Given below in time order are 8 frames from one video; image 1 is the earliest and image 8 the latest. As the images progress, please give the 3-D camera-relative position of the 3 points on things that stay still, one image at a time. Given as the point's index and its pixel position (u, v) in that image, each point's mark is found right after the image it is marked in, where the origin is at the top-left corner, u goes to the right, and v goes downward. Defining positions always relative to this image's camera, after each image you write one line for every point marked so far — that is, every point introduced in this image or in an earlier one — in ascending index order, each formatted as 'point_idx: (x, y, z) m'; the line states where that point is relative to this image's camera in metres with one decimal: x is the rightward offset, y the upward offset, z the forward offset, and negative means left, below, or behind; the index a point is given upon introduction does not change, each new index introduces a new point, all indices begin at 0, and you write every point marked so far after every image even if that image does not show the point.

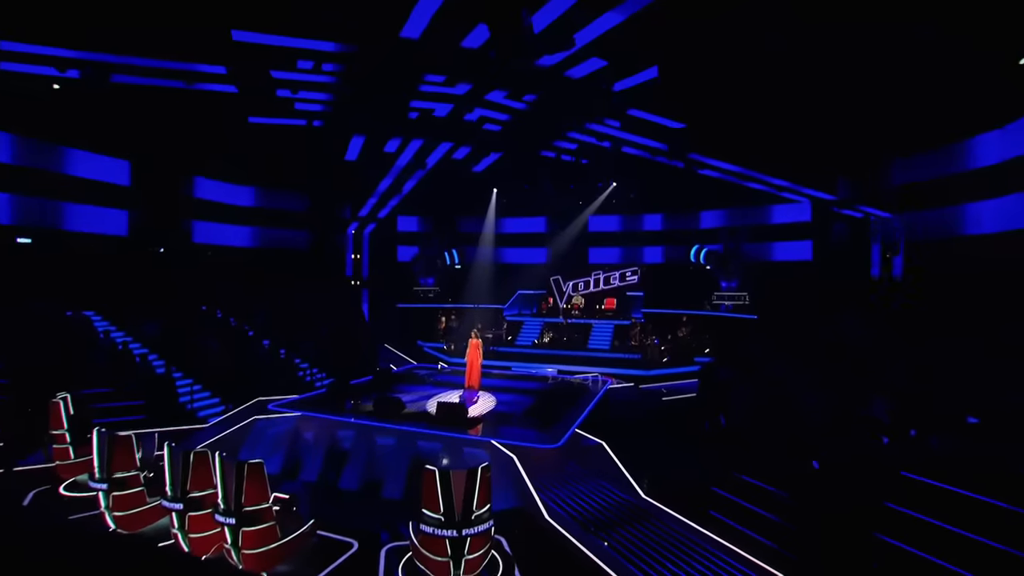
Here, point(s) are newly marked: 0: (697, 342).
0: (+4.7, -1.3, +17.7) m
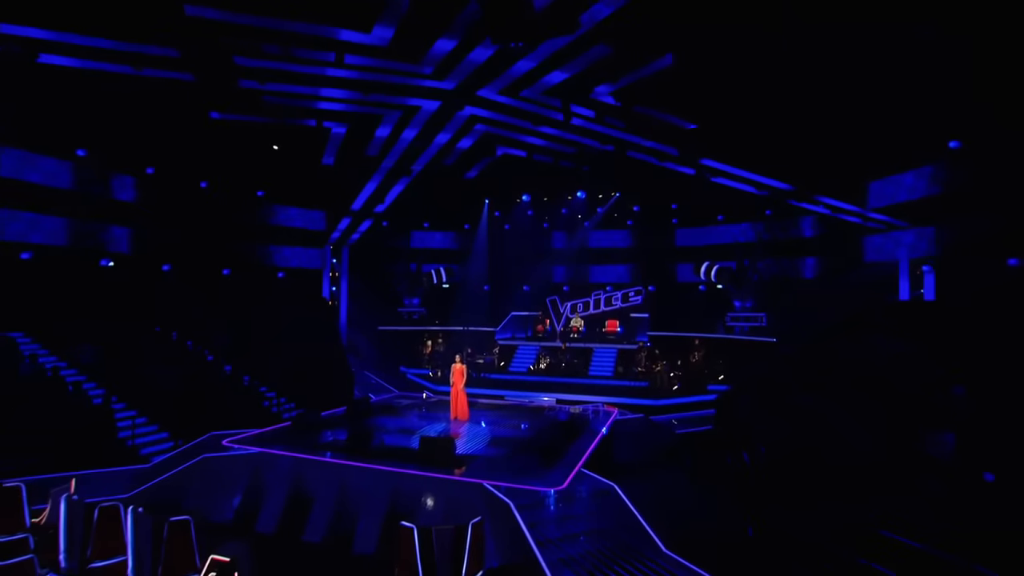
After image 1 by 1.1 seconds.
0: (+4.6, -1.8, +16.0) m
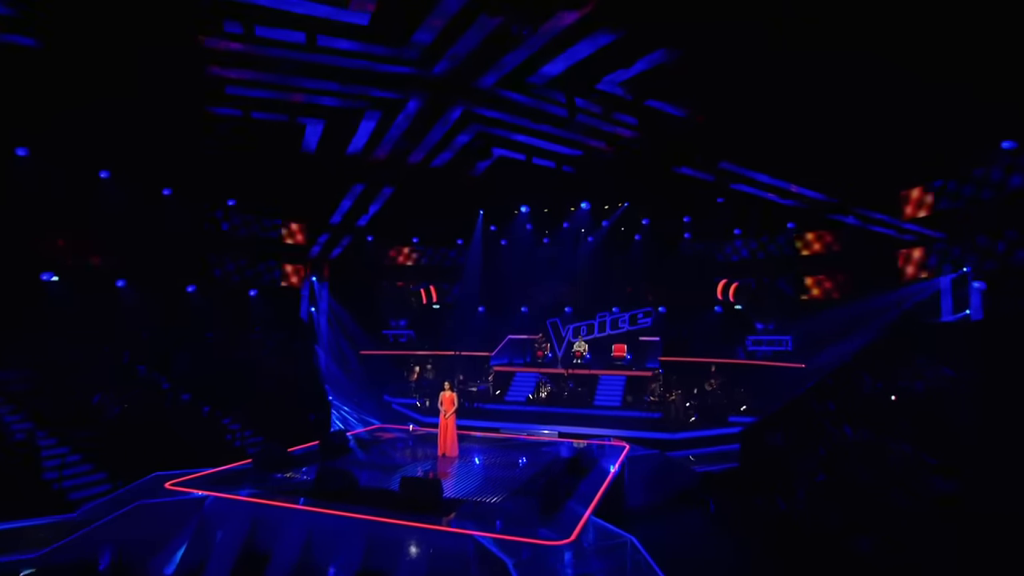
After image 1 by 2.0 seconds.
0: (+4.5, -2.2, +14.4) m
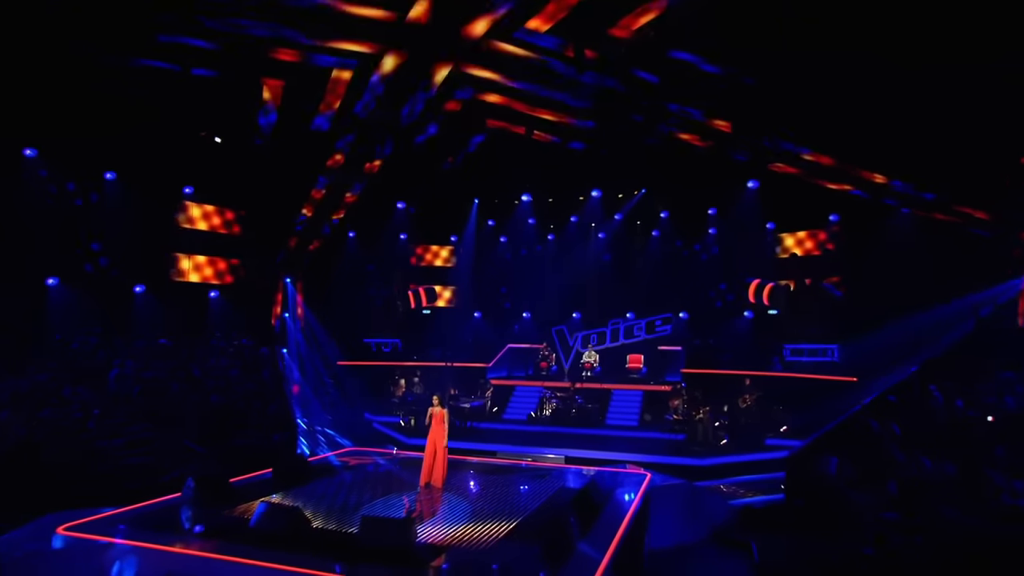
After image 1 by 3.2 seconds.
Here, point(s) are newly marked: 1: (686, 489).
0: (+4.5, -2.2, +12.2) m
1: (+2.4, -2.8, +10.0) m
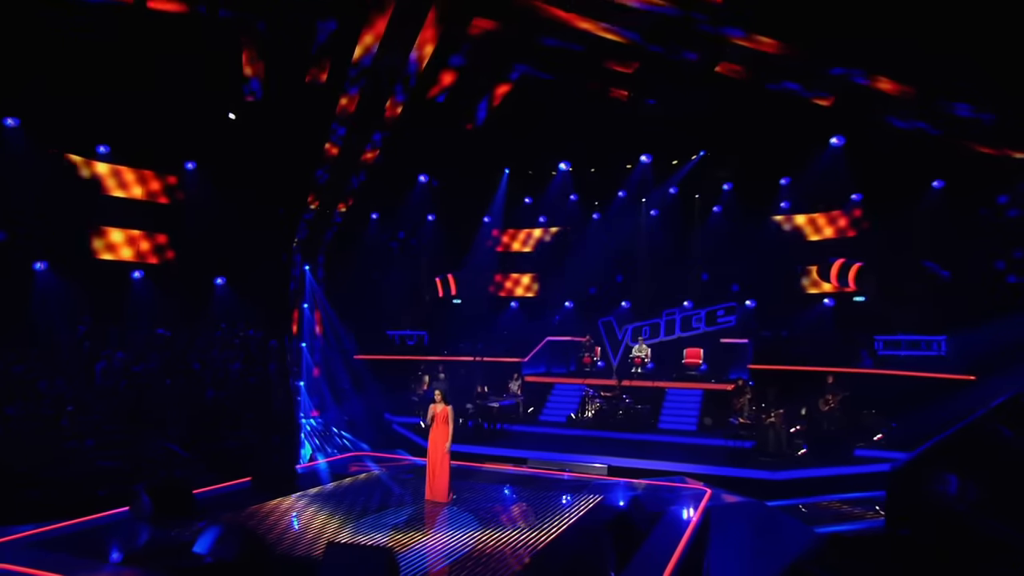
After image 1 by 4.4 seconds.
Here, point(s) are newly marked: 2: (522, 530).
0: (+5.0, -1.9, +10.1) m
1: (+2.8, -2.5, +8.0) m
2: (+0.1, -2.5, +7.2) m
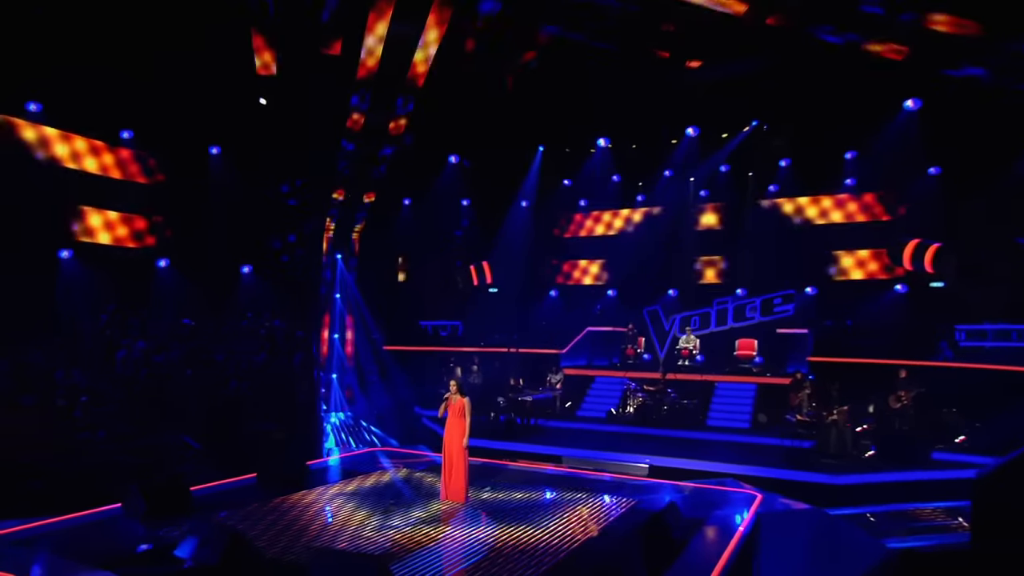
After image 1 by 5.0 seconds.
0: (+5.4, -1.7, +9.0) m
1: (+3.0, -2.3, +7.1) m
2: (+0.3, -2.3, +6.4) m
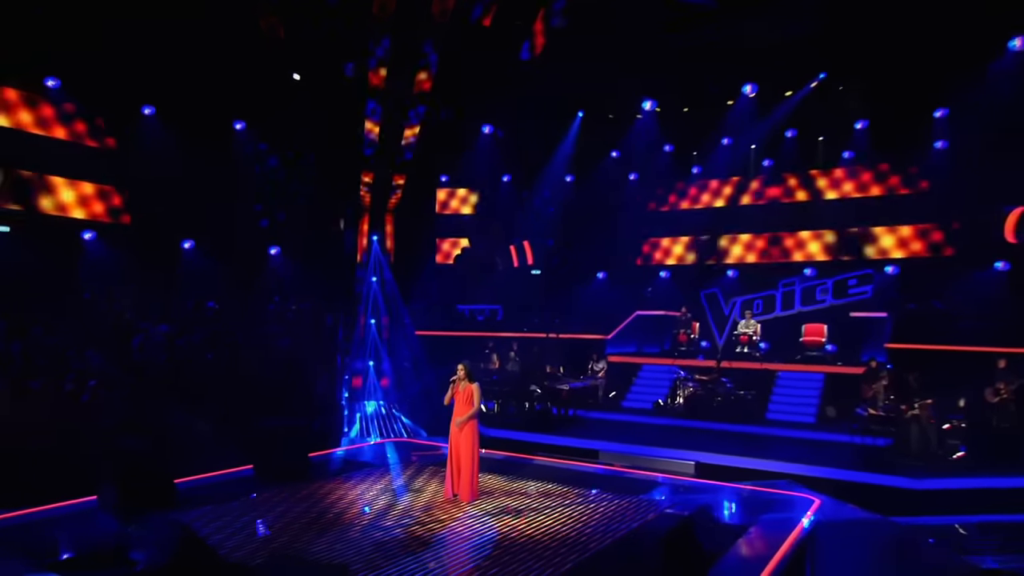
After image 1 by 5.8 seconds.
0: (+5.7, -1.4, +7.6) m
1: (+3.2, -2.1, +5.9) m
2: (+0.4, -2.0, +5.6) m
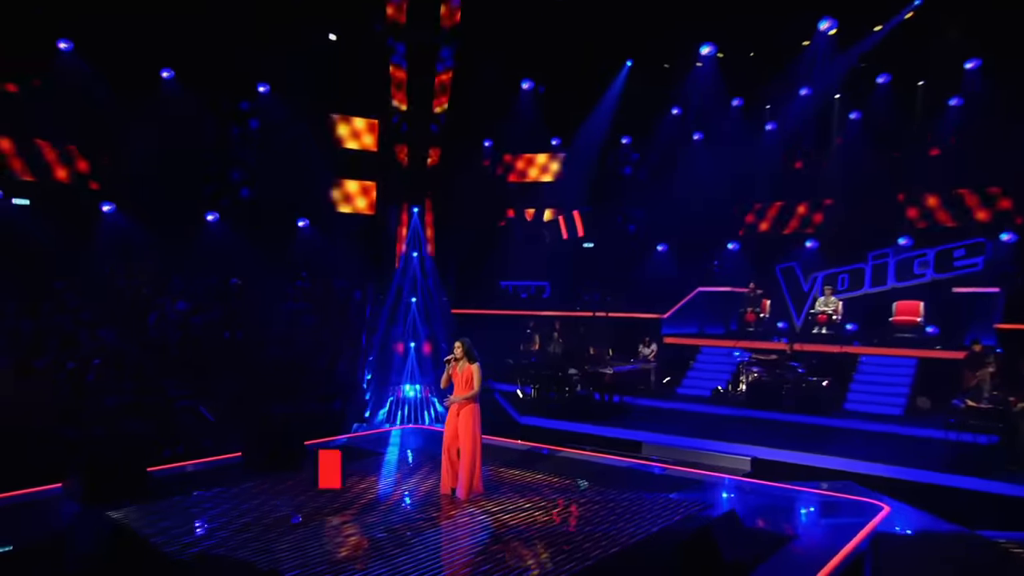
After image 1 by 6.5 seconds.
0: (+5.9, -1.1, +5.9) m
1: (+3.2, -1.8, +4.6) m
2: (+0.4, -1.8, +4.6) m
